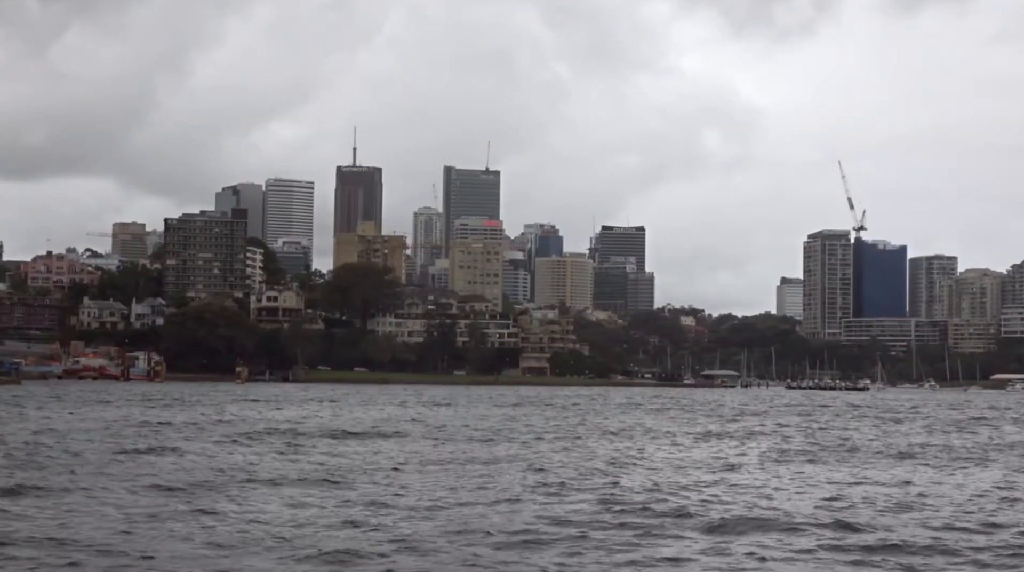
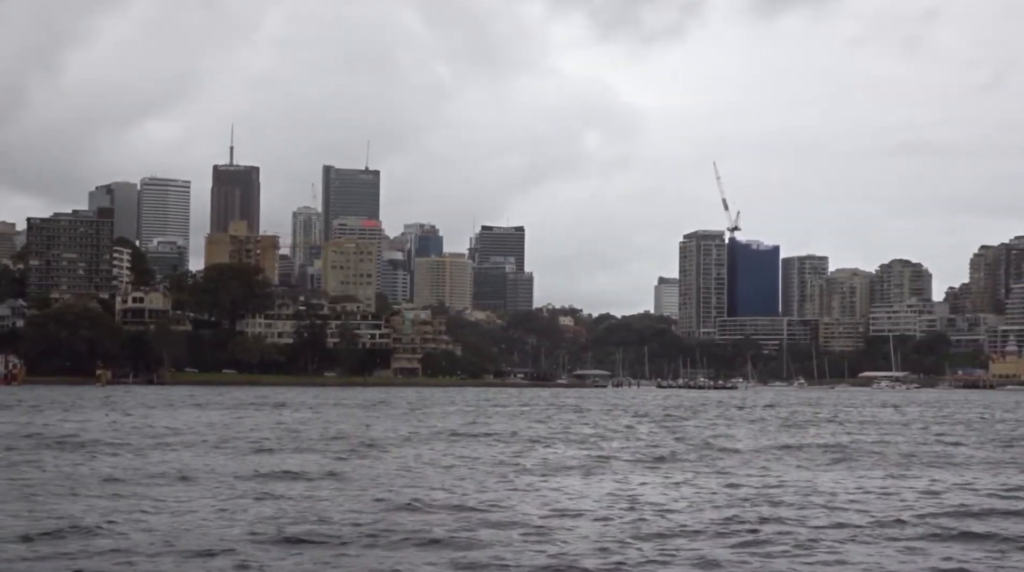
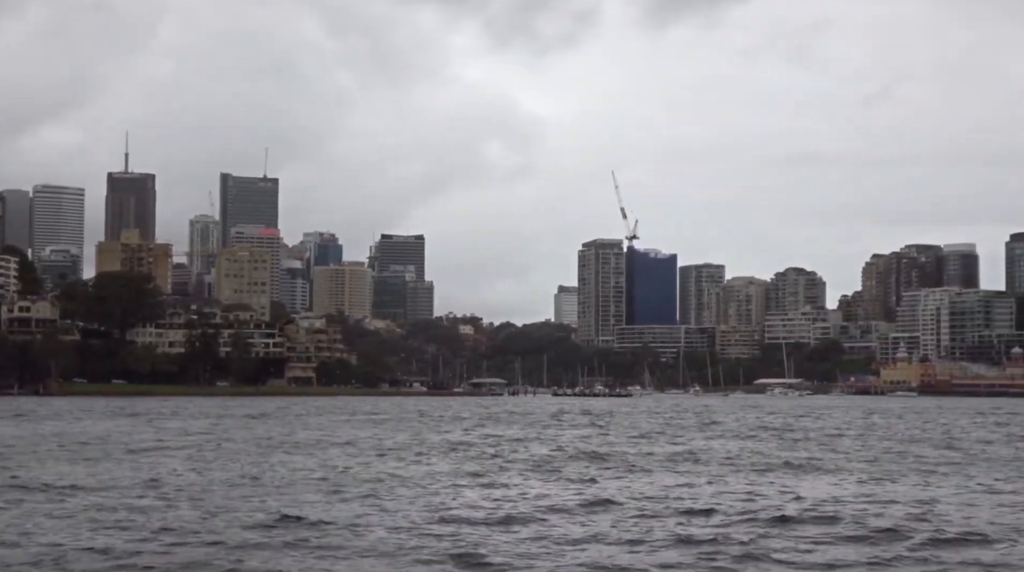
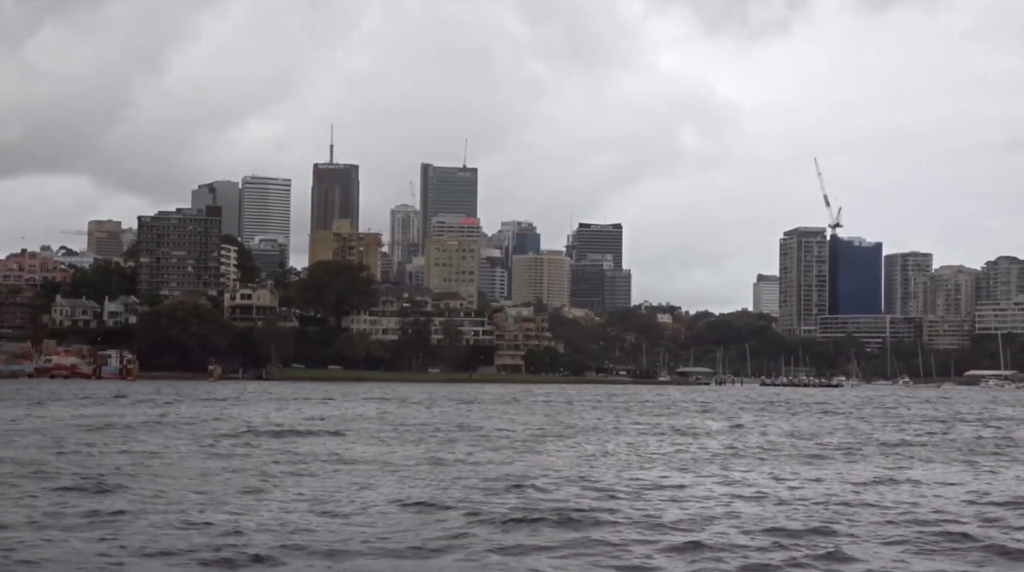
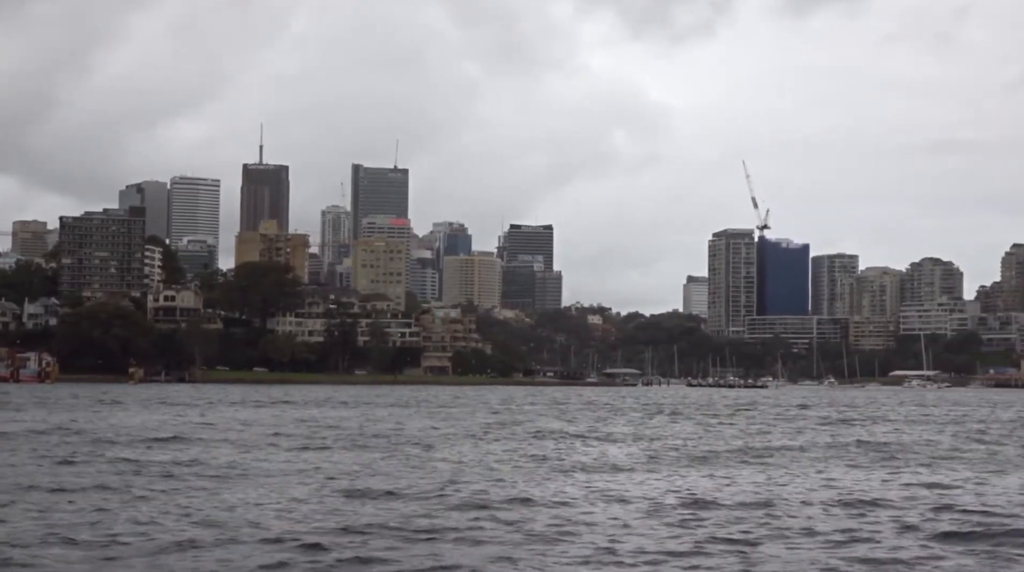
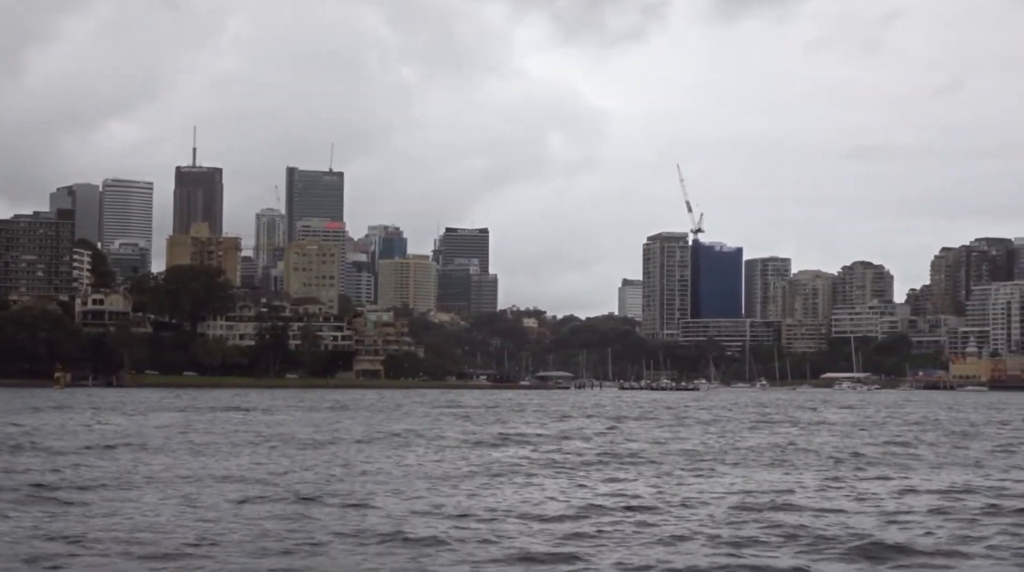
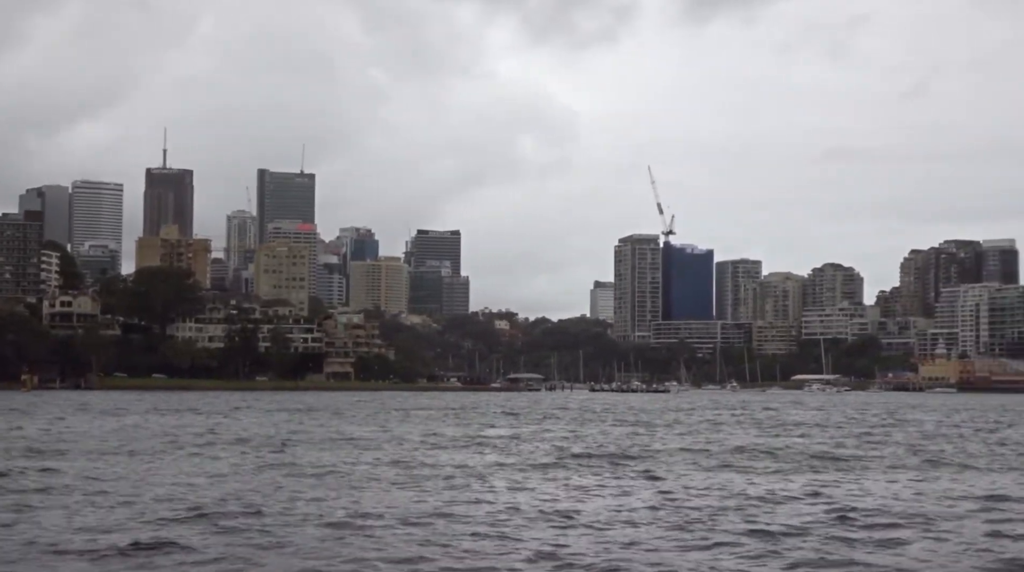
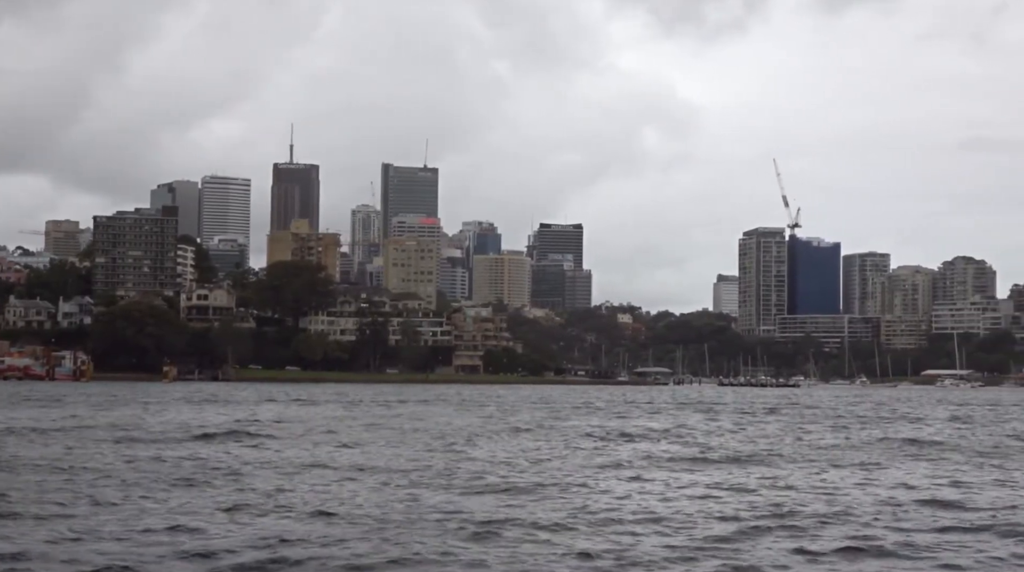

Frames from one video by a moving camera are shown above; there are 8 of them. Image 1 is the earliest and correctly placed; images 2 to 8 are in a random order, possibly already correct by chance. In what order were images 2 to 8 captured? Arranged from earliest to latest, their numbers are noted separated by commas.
4, 8, 5, 2, 6, 7, 3
